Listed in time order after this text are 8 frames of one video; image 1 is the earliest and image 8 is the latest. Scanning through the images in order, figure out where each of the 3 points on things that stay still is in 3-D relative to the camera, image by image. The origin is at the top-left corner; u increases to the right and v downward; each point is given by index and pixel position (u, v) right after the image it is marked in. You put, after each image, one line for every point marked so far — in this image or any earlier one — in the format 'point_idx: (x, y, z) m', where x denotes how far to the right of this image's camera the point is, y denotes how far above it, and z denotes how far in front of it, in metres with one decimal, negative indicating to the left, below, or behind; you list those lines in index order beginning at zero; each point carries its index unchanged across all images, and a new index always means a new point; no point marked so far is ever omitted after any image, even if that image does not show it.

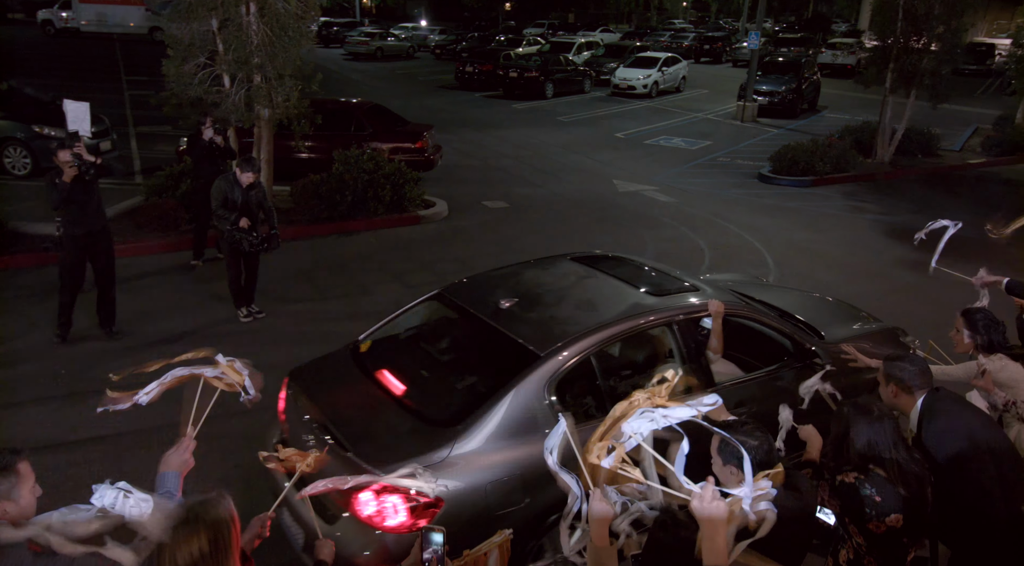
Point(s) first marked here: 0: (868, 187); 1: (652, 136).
0: (+6.8, +1.8, +14.0) m
1: (+3.6, +3.7, +18.7) m
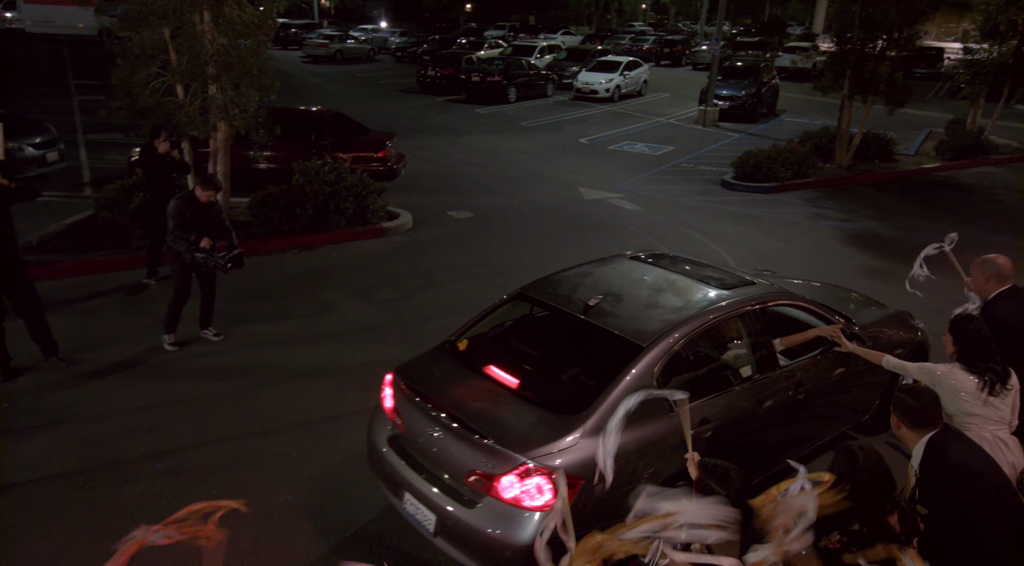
0: (+6.1, +1.7, +14.2) m
1: (+2.7, +3.6, +18.7) m
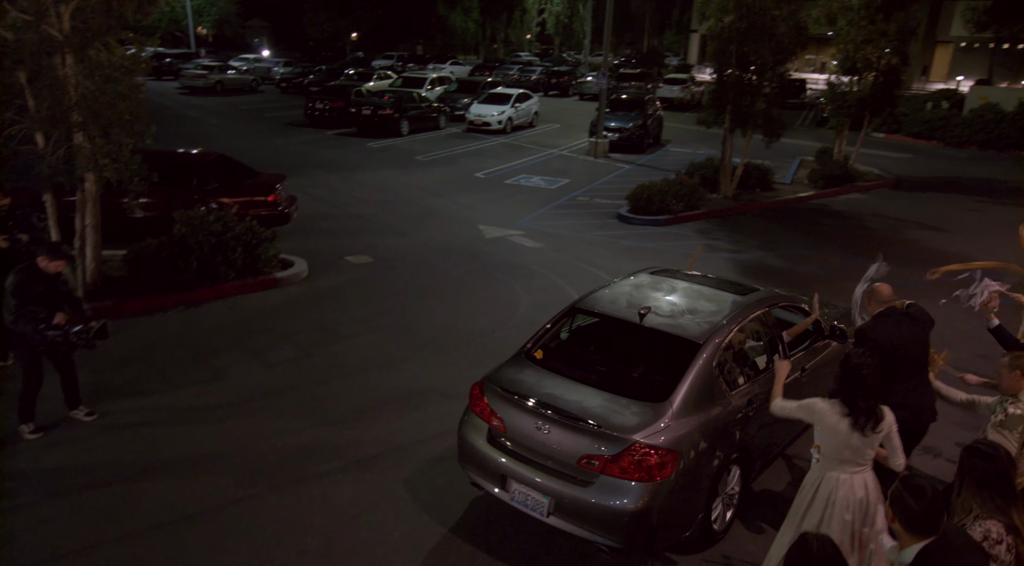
0: (+4.1, +1.2, +14.7) m
1: (0.0, +2.8, +18.7) m
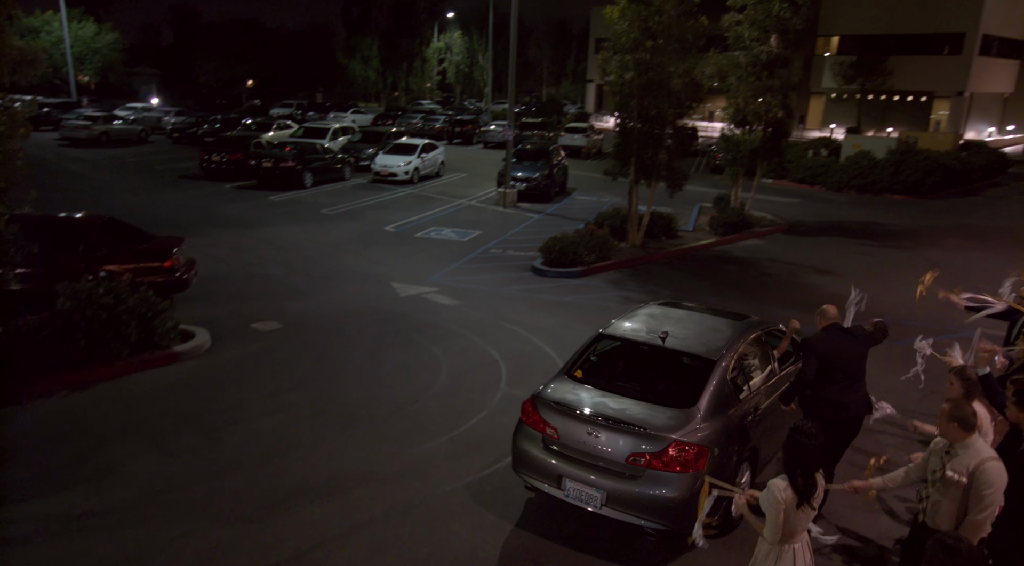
0: (+2.4, +0.2, +14.9) m
1: (-2.3, +1.4, +18.4) m
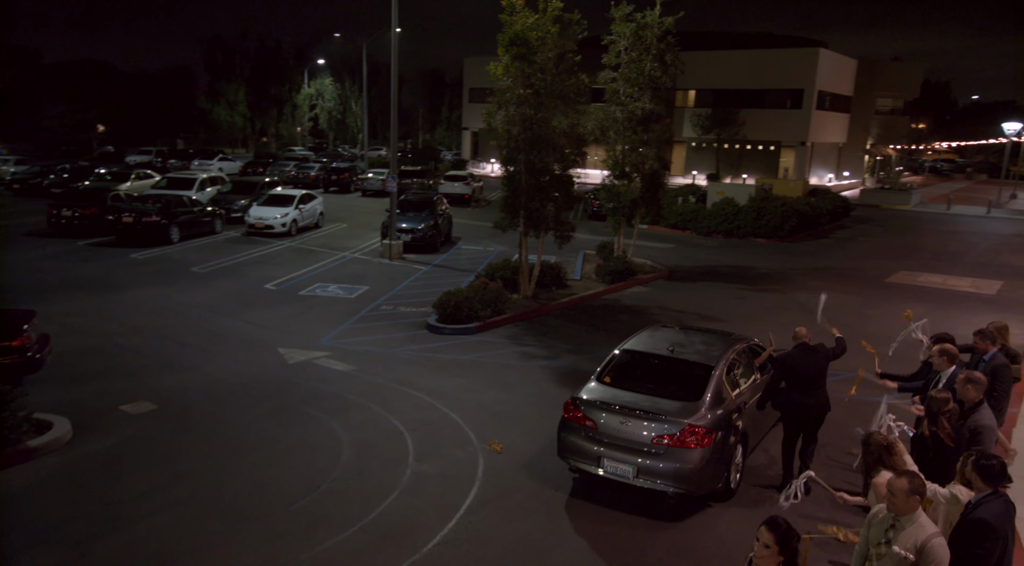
0: (+0.3, -0.9, +14.7) m
1: (-4.9, 0.0, +17.5) m
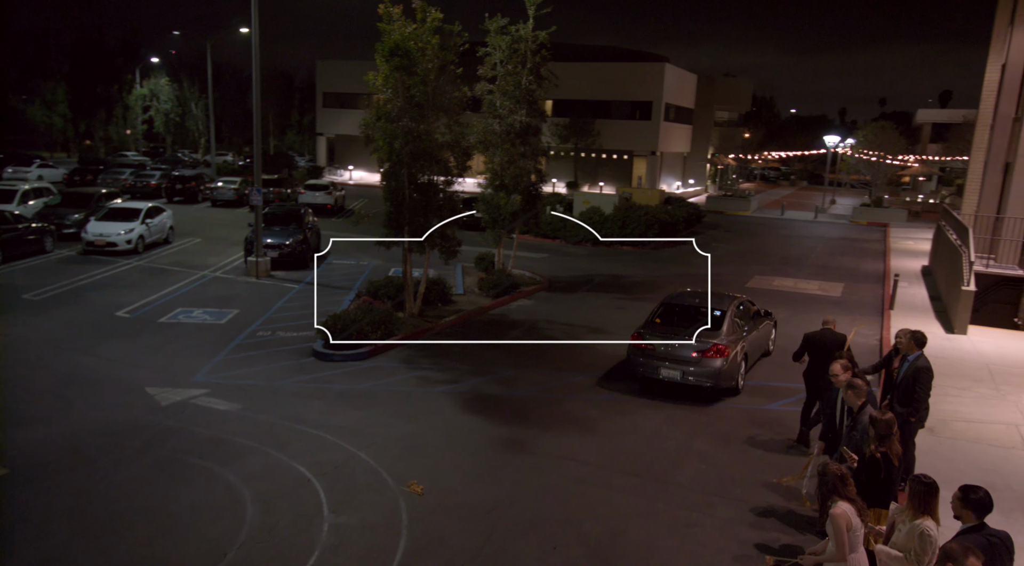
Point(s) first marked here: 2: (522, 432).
0: (-1.8, -1.3, +14.2) m
1: (-7.5, -0.6, +15.9) m
2: (+0.1, -2.0, +10.0) m
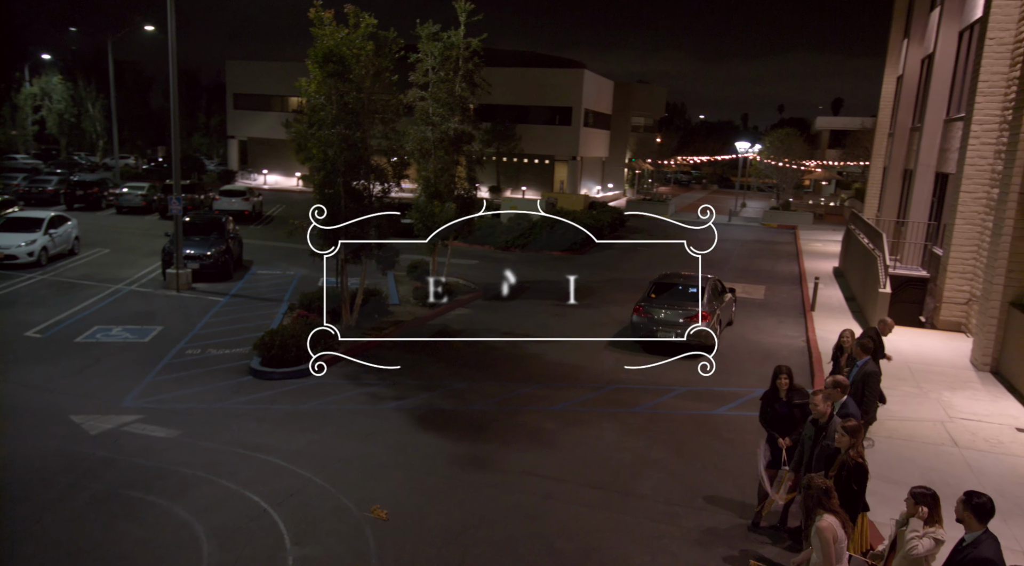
0: (-2.9, -1.5, +13.8) m
1: (-8.7, -0.9, +14.9) m
2: (-0.4, -2.2, +9.9) m
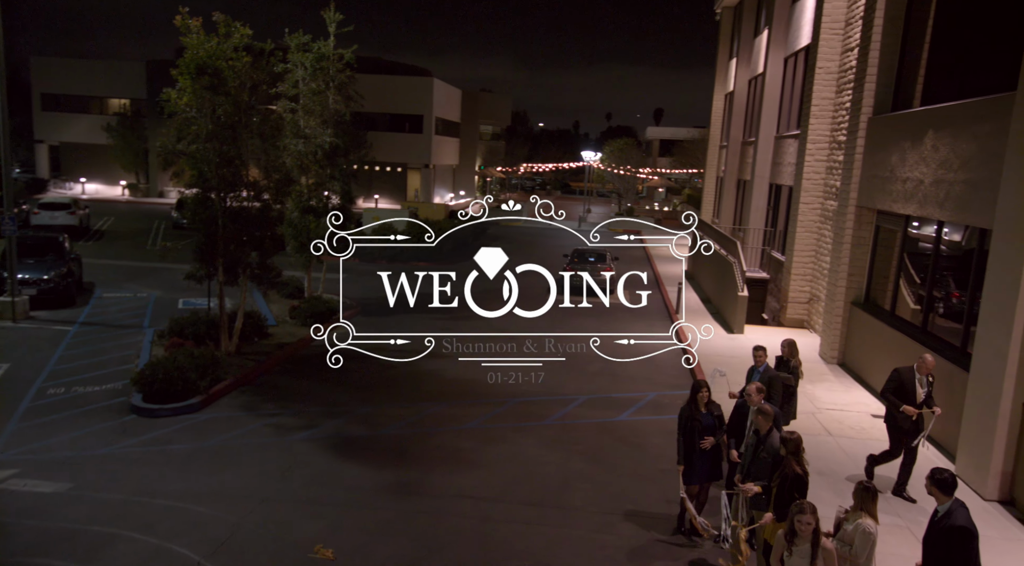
0: (-4.6, -2.0, +13.1) m
1: (-10.6, -1.6, +12.9) m
2: (-1.4, -2.5, +9.8) m
